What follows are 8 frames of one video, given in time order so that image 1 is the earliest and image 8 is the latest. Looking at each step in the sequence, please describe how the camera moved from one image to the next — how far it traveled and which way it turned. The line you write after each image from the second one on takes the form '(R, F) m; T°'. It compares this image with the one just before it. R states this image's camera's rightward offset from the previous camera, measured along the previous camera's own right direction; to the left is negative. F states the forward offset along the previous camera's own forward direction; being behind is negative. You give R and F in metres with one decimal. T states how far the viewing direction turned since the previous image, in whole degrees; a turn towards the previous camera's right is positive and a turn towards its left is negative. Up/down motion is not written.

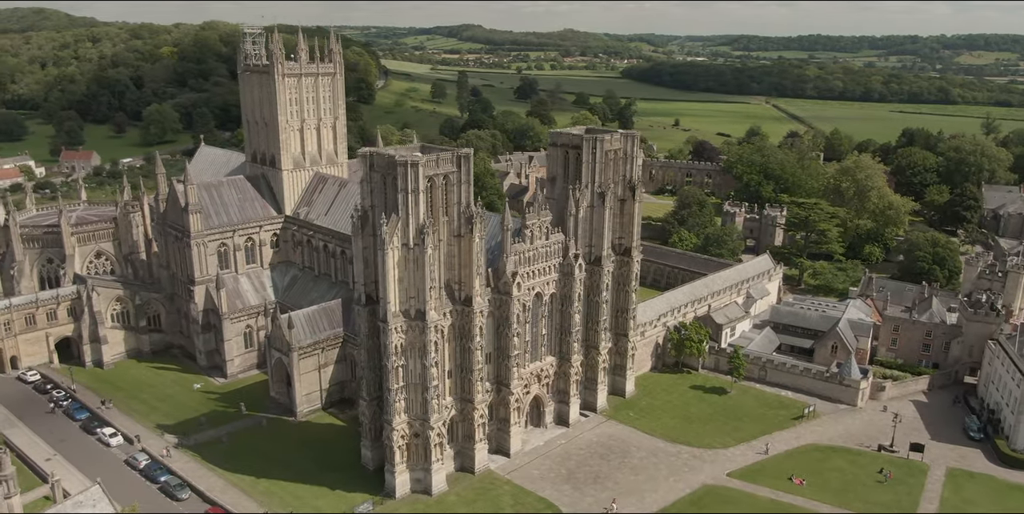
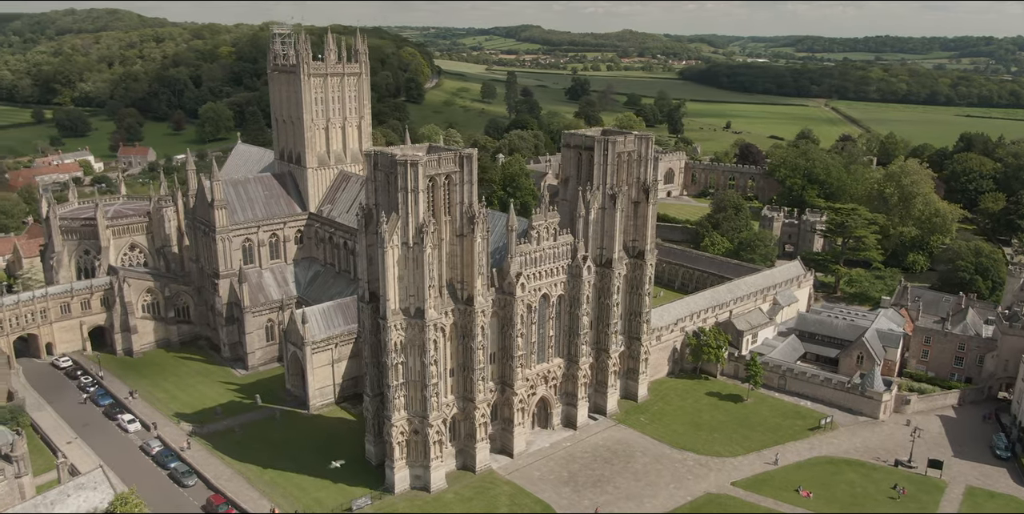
(+3.3, +0.1) m; -4°
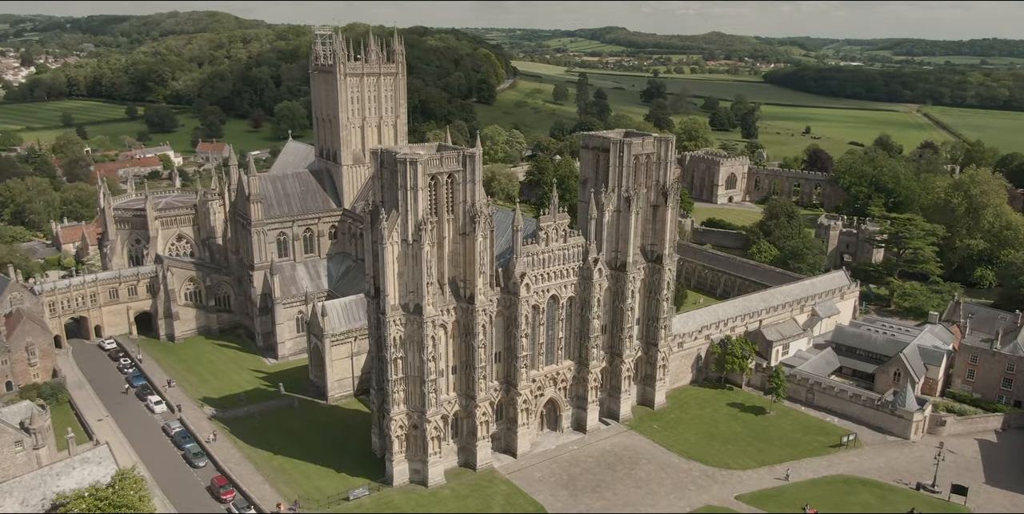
(+4.8, +0.2) m; -6°
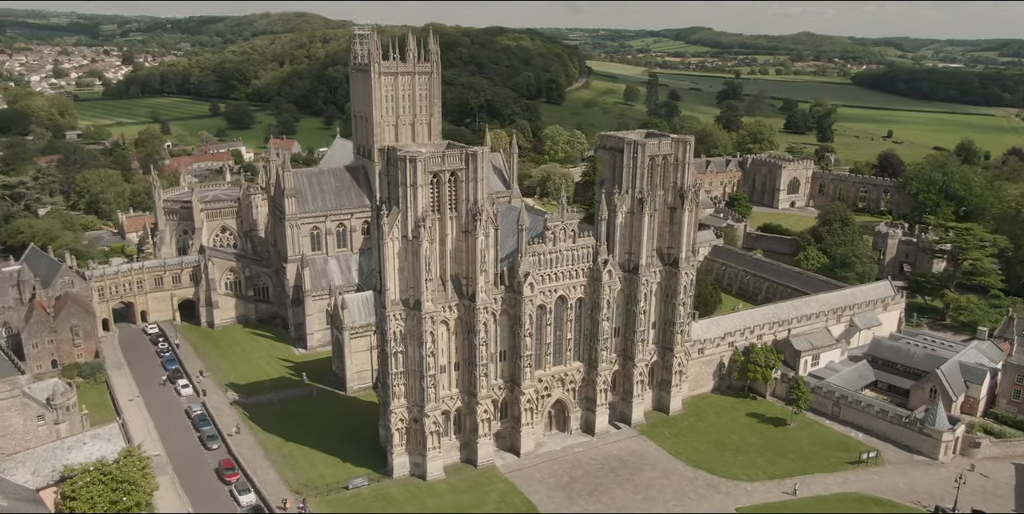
(+4.8, +0.2) m; -6°
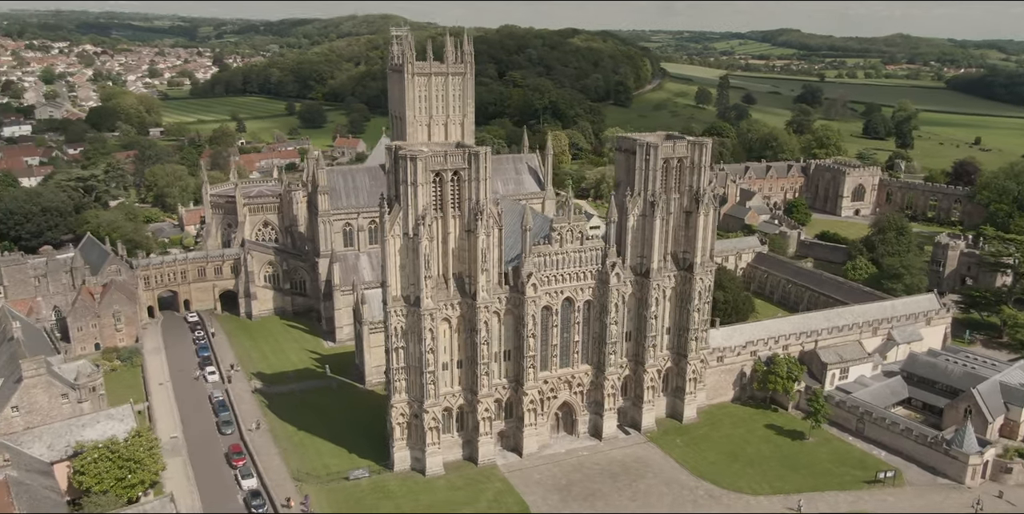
(+4.7, +0.1) m; -6°
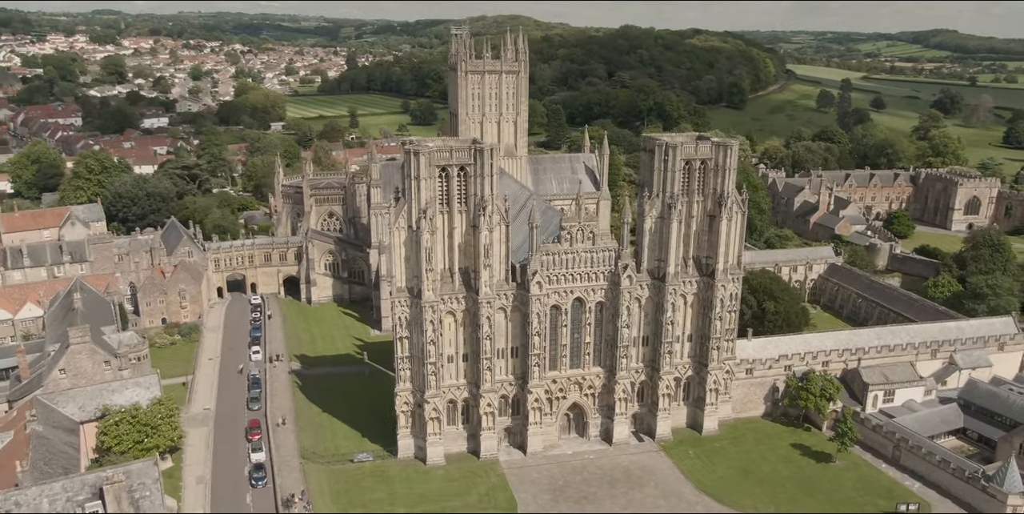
(+7.6, +0.5) m; -9°
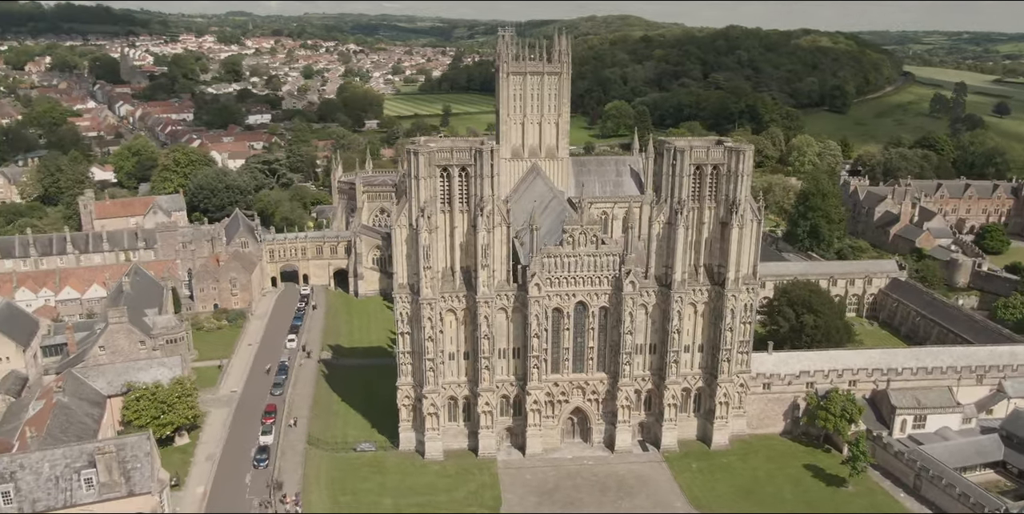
(+6.8, +0.3) m; -8°
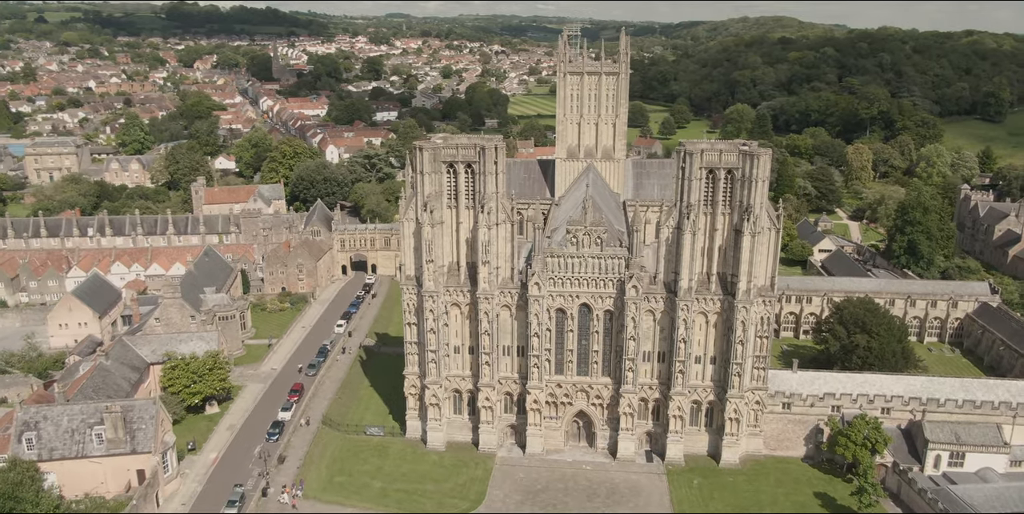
(+8.9, +0.6) m; -10°
